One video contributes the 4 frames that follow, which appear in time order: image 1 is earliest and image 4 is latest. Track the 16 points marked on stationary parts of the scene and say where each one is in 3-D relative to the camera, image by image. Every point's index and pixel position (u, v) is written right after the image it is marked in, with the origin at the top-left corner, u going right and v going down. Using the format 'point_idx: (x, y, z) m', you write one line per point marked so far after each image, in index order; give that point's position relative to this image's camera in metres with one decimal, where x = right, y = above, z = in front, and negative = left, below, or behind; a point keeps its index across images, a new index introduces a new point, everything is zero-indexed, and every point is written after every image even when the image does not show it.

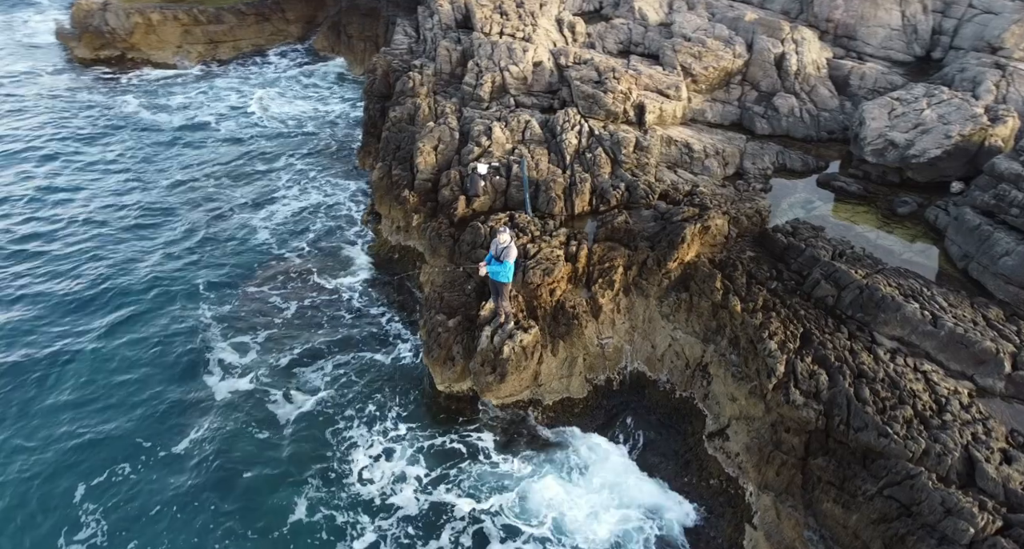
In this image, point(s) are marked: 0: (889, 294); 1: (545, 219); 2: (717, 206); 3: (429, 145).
0: (+7.8, -0.4, +16.2) m
1: (+0.8, +1.3, +18.2) m
2: (+5.2, +1.7, +19.8) m
3: (-2.2, +3.2, +19.7) m
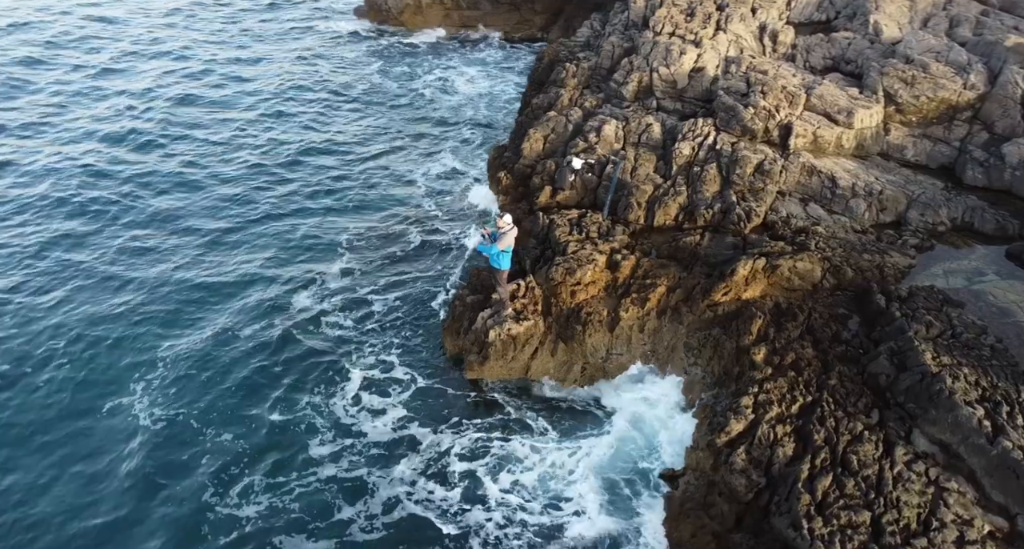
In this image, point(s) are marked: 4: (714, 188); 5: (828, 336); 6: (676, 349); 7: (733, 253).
0: (+7.5, -2.0, +13.5) m
1: (+2.4, +1.1, +17.9) m
2: (+7.0, +0.6, +17.7) m
3: (+0.6, +3.6, +20.3) m
4: (+4.9, +2.1, +19.0) m
5: (+6.3, -1.2, +15.5) m
6: (+3.3, -1.5, +15.6) m
7: (+4.8, +0.5, +17.0) m
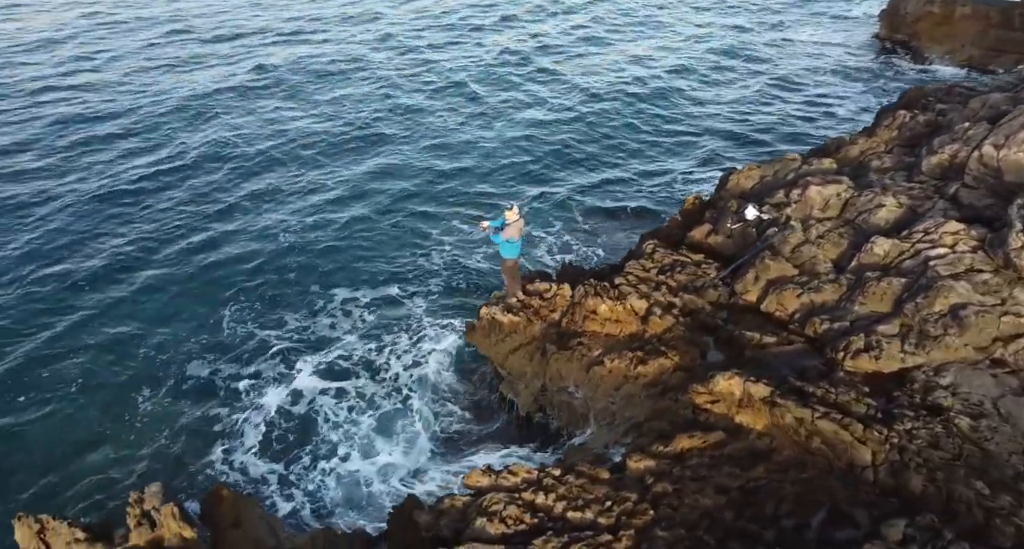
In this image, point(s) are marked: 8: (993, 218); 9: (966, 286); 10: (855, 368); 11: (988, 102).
0: (+2.8, -4.5, +9.9) m
1: (+4.1, -0.2, +15.9) m
2: (+6.5, -2.6, +12.6) m
3: (+5.9, +2.4, +18.2) m
4: (+6.8, -0.6, +14.7) m
5: (+3.8, -3.6, +12.0) m
6: (+2.1, -2.6, +14.2) m
7: (+4.7, -1.7, +13.7) m
8: (+9.4, +1.1, +15.5) m
9: (+8.2, -0.2, +14.2) m
10: (+6.1, -1.6, +13.8) m
11: (+11.3, +4.1, +18.6) m
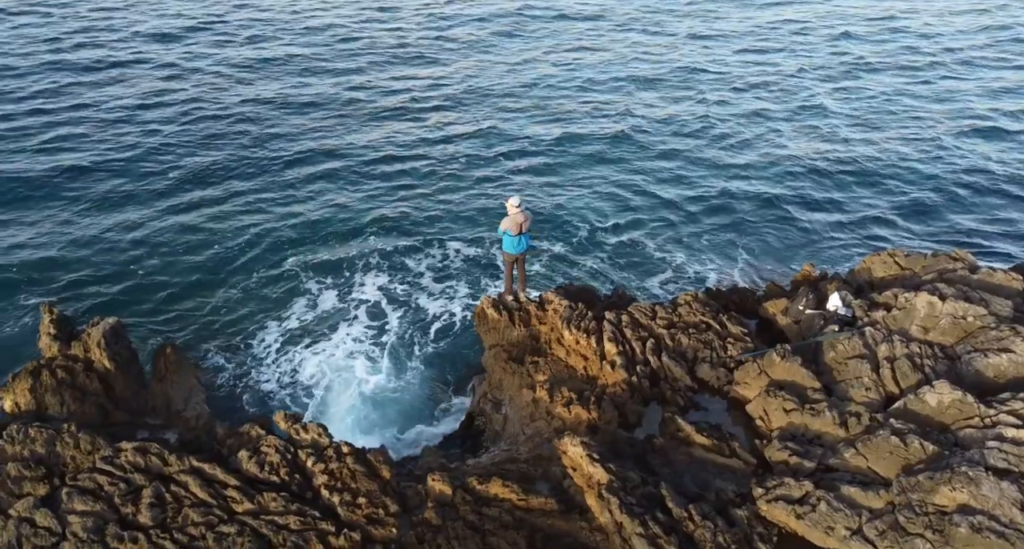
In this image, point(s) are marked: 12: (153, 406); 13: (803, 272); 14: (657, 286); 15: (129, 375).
0: (-2.0, -4.5, +8.9) m
1: (+3.4, -1.5, +13.0) m
2: (+2.9, -4.2, +9.2) m
3: (+6.8, +0.2, +13.9) m
4: (+4.9, -2.6, +10.7) m
5: (+0.2, -4.2, +10.2) m
6: (+0.2, -3.0, +12.8) m
7: (+2.3, -2.9, +11.0) m
8: (+7.9, -1.9, +10.0) m
9: (+5.9, -2.6, +9.5) m
10: (+3.5, -3.2, +10.4) m
11: (+12.0, +0.1, +11.3) m
12: (-6.4, -2.3, +14.1) m
13: (+5.6, -0.1, +15.1) m
14: (+3.4, -0.3, +18.6) m
15: (-6.9, -1.8, +14.1) m
